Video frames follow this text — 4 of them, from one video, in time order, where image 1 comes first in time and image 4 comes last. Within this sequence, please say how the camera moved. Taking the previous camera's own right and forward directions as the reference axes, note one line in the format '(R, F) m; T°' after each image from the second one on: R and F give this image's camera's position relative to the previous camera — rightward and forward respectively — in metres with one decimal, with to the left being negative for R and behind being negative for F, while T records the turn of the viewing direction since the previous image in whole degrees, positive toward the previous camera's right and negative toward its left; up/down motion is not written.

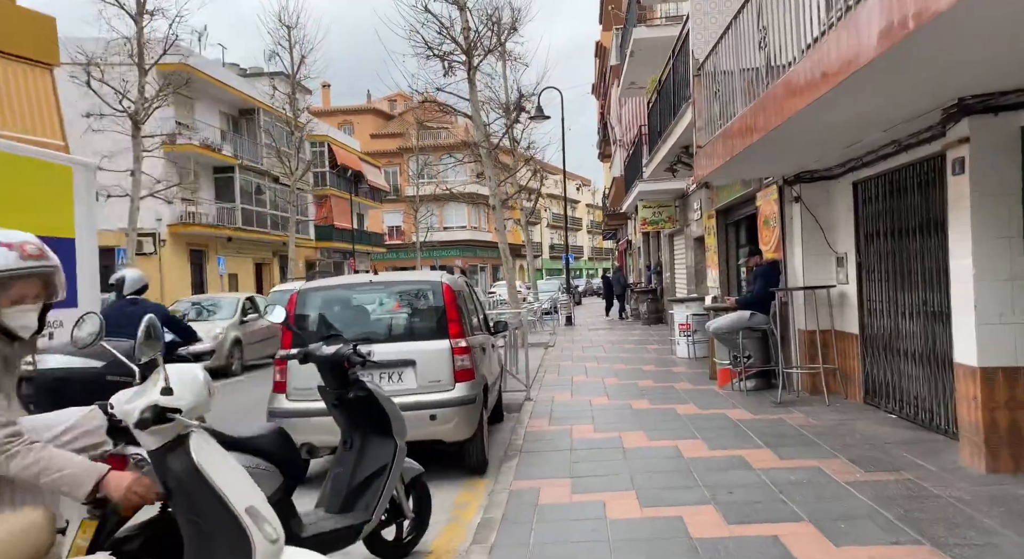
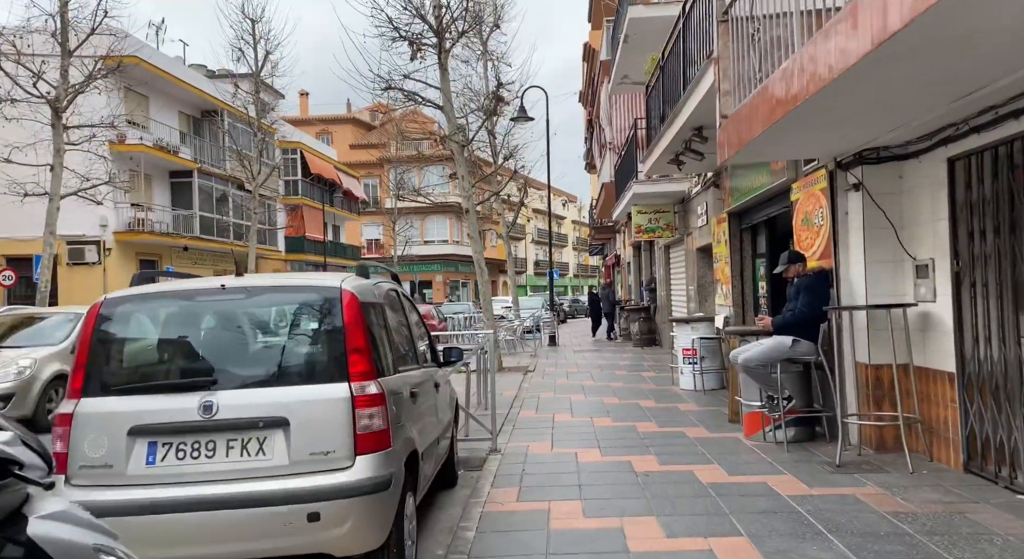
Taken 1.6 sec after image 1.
(+0.2, +2.2) m; +1°
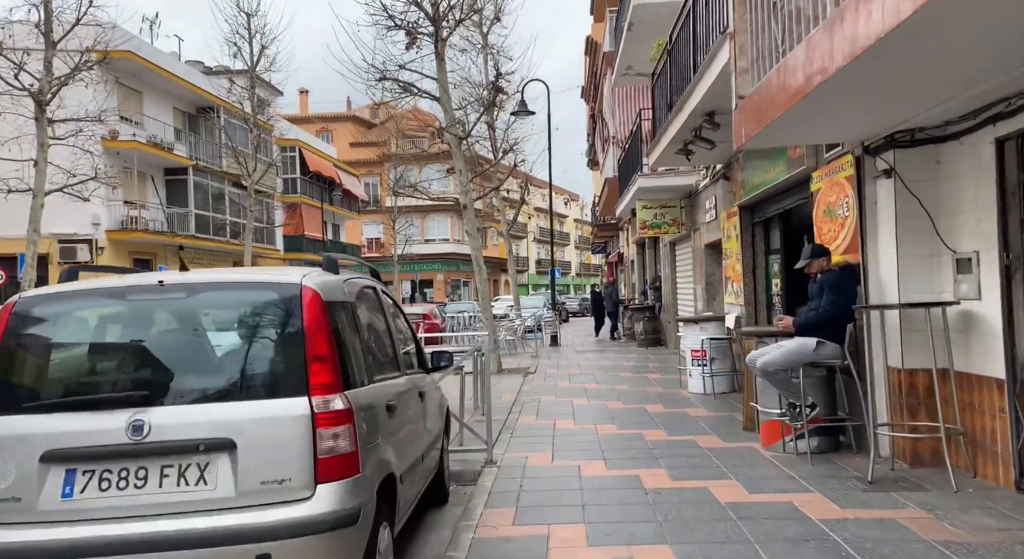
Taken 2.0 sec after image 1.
(0.0, +0.6) m; 0°
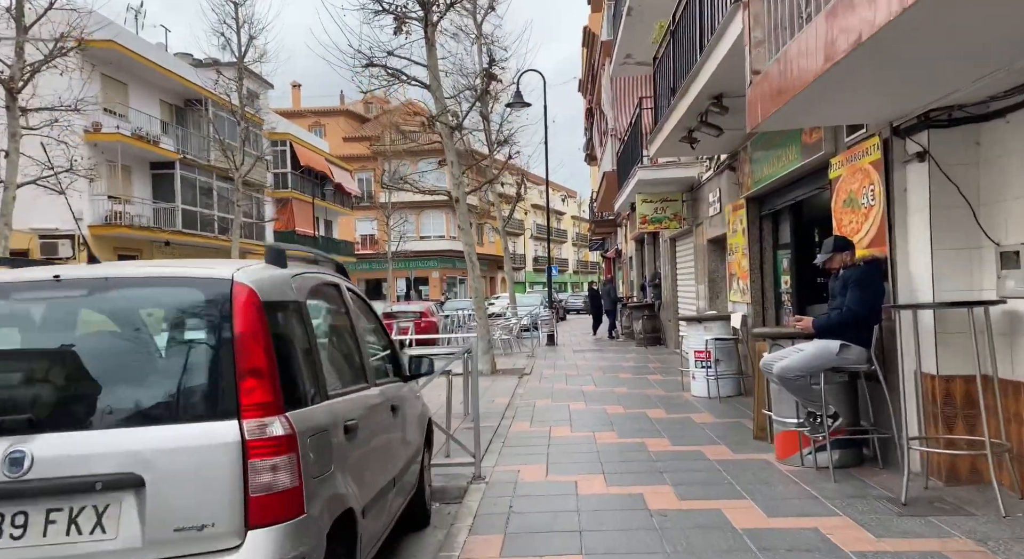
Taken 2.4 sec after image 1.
(0.0, +0.6) m; 0°
